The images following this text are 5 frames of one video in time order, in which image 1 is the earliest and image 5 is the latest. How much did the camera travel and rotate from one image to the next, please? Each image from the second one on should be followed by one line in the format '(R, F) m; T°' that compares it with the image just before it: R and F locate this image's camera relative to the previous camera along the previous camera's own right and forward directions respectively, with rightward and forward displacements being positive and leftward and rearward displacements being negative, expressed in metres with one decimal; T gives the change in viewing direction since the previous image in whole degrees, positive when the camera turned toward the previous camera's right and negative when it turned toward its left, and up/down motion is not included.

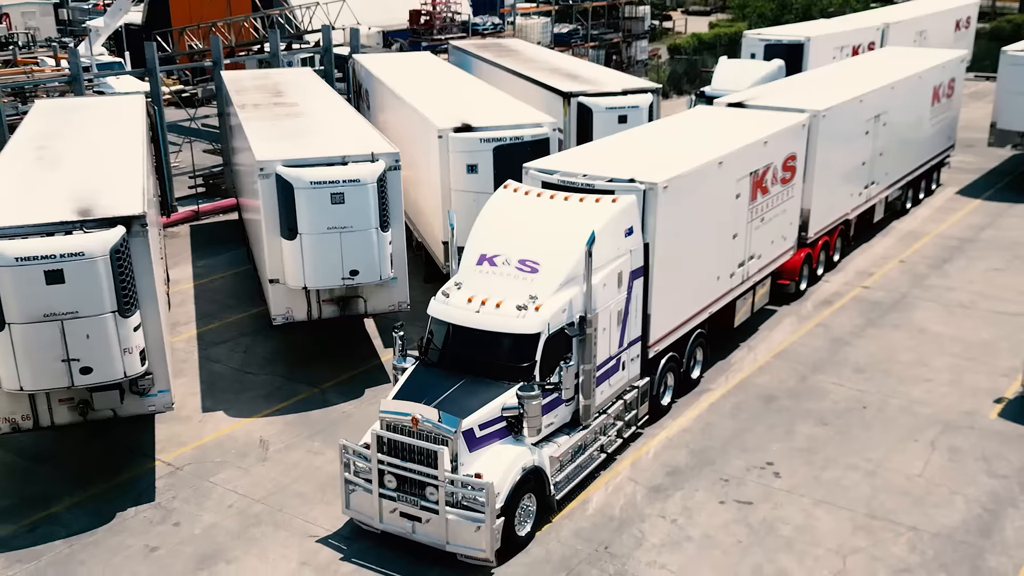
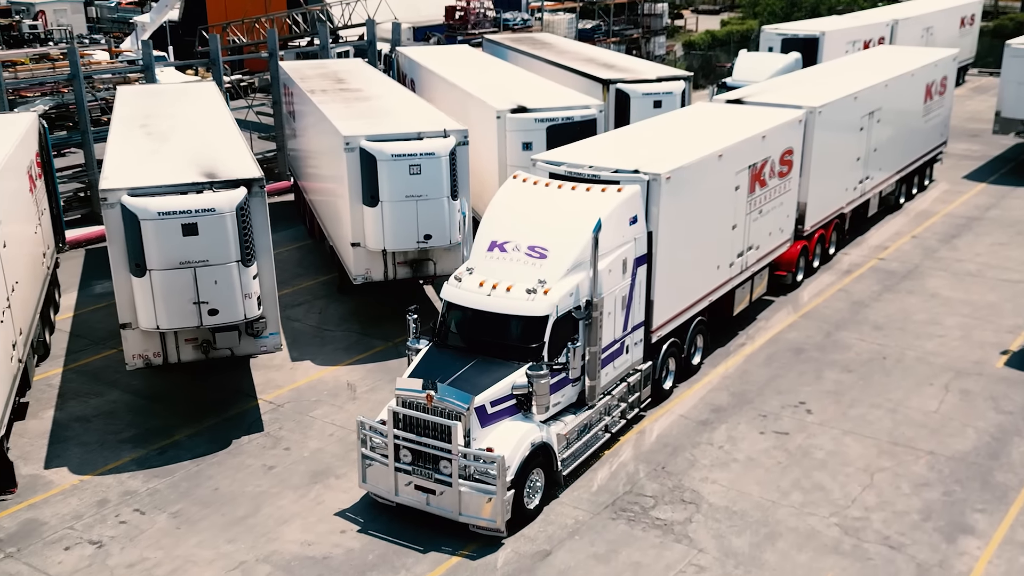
(-1.7, -1.8) m; 0°
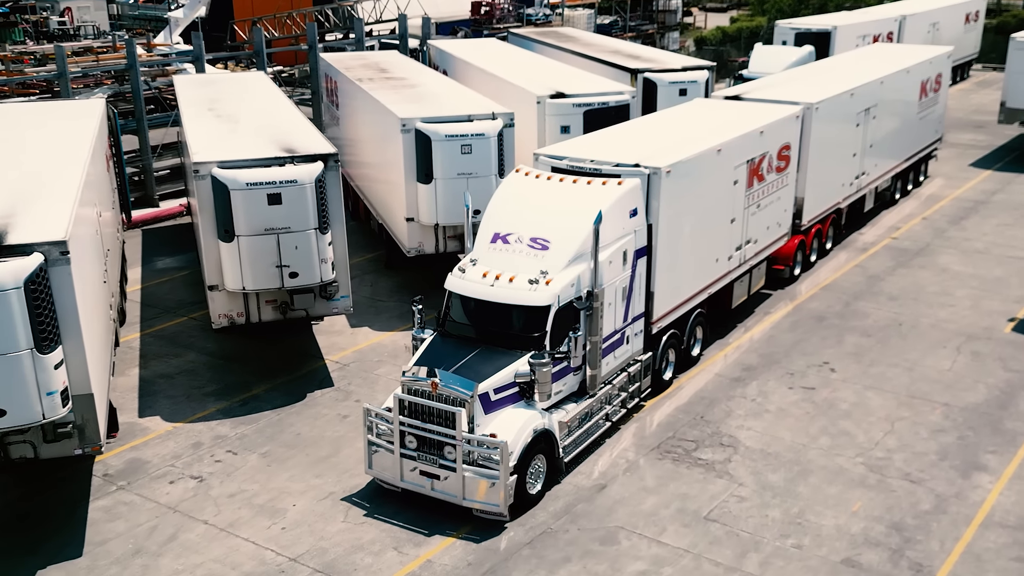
(-1.4, -1.3) m; 0°
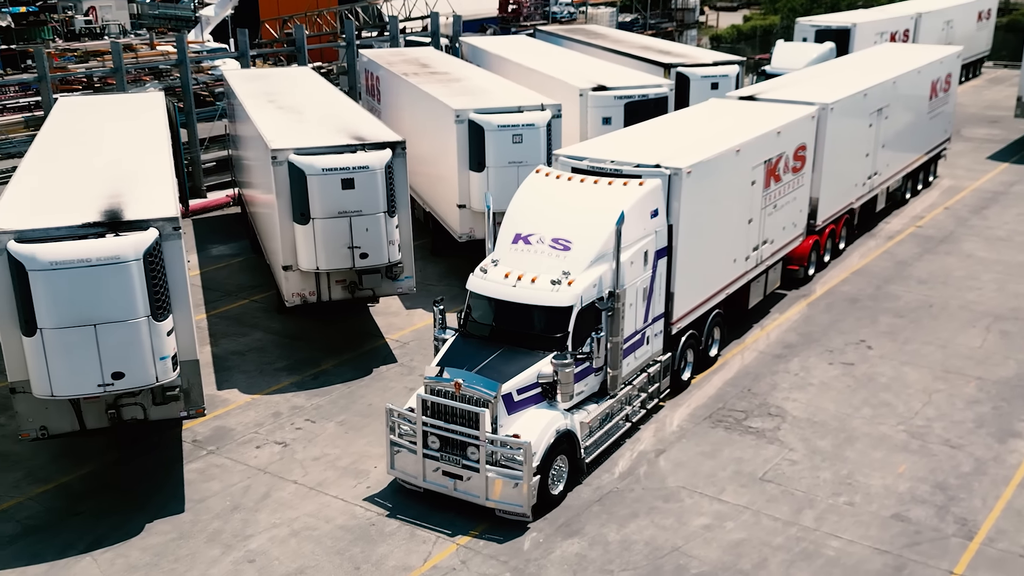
(-1.6, -0.9) m; 0°
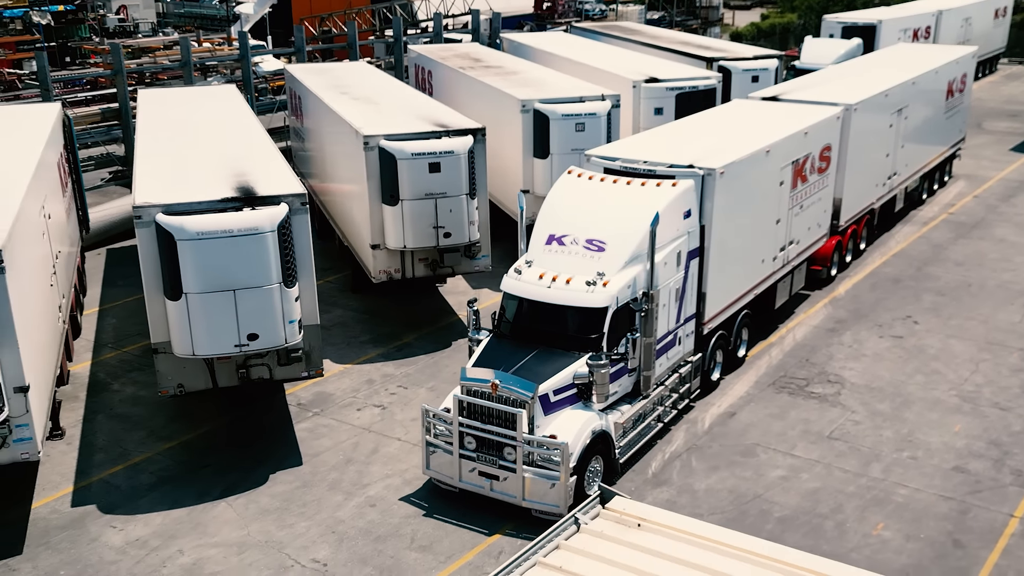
(-2.2, -1.1) m; 0°
